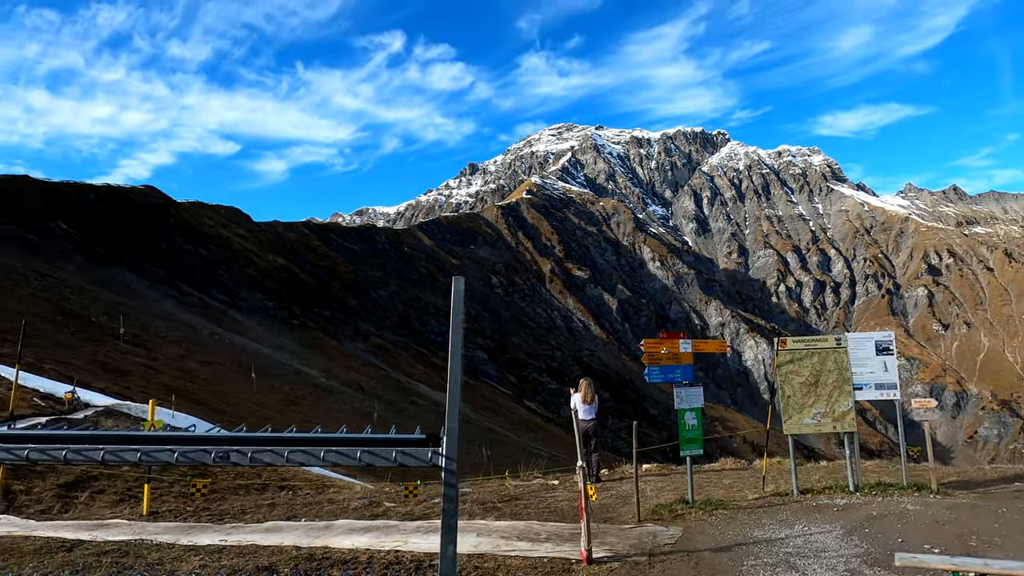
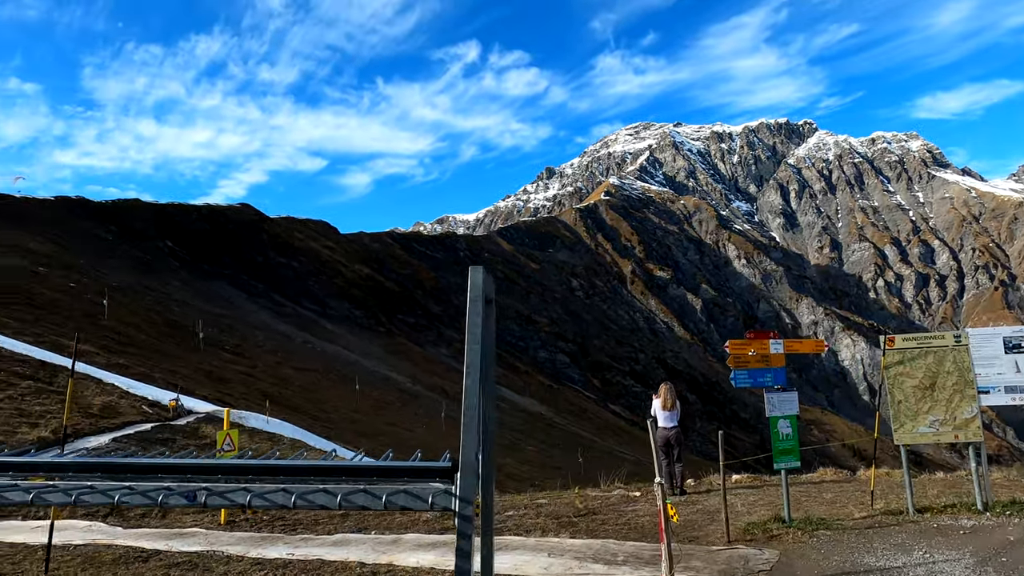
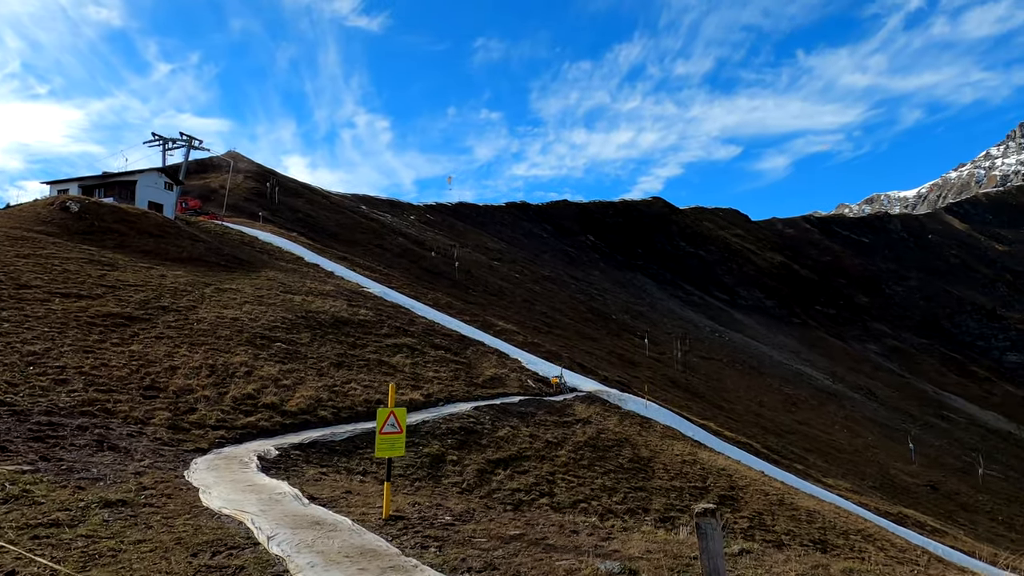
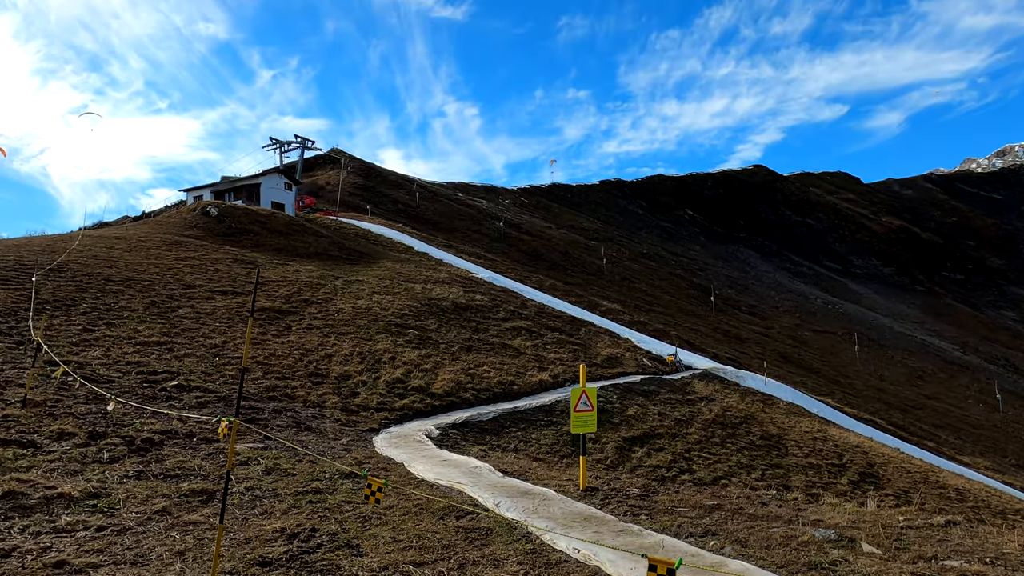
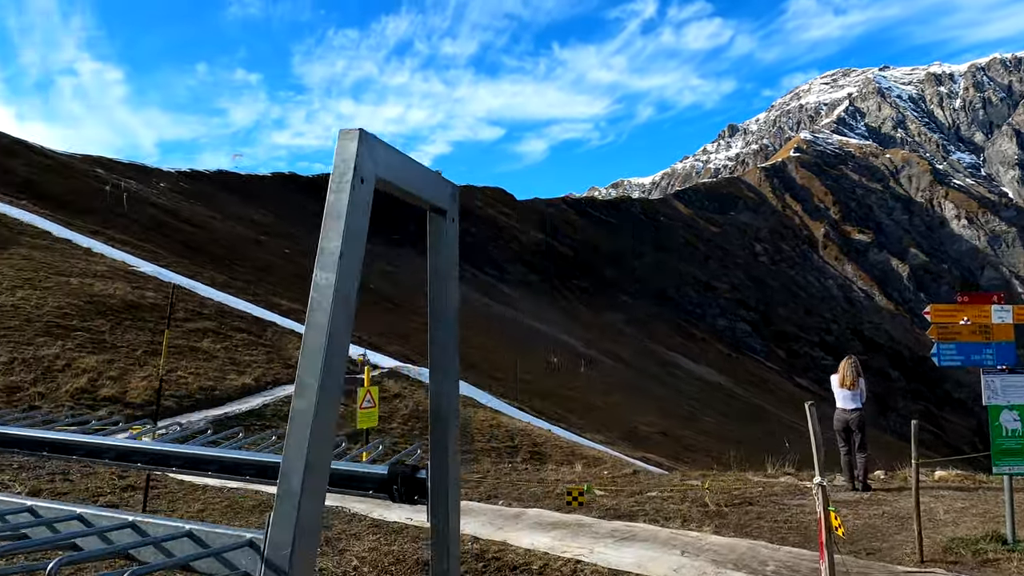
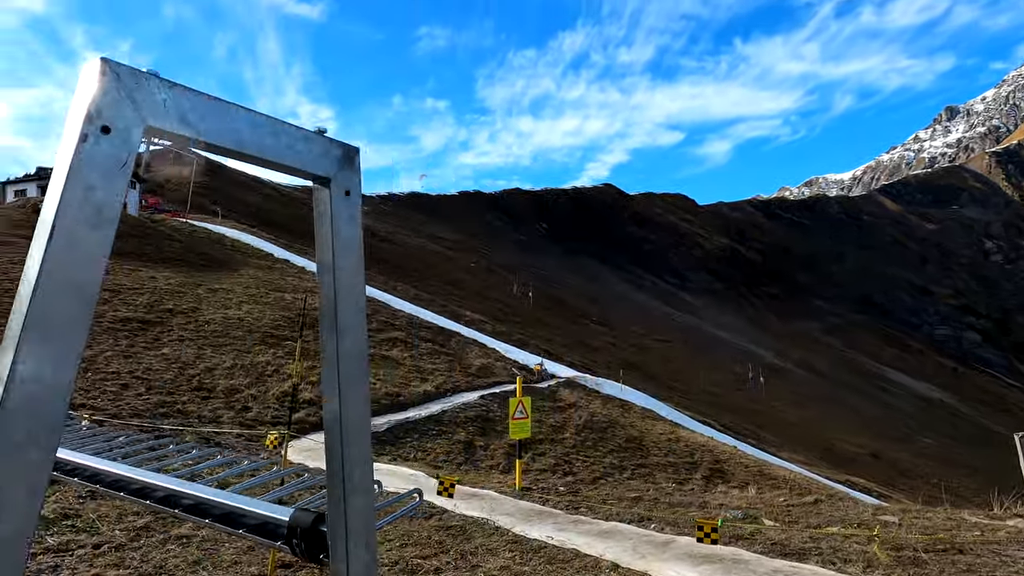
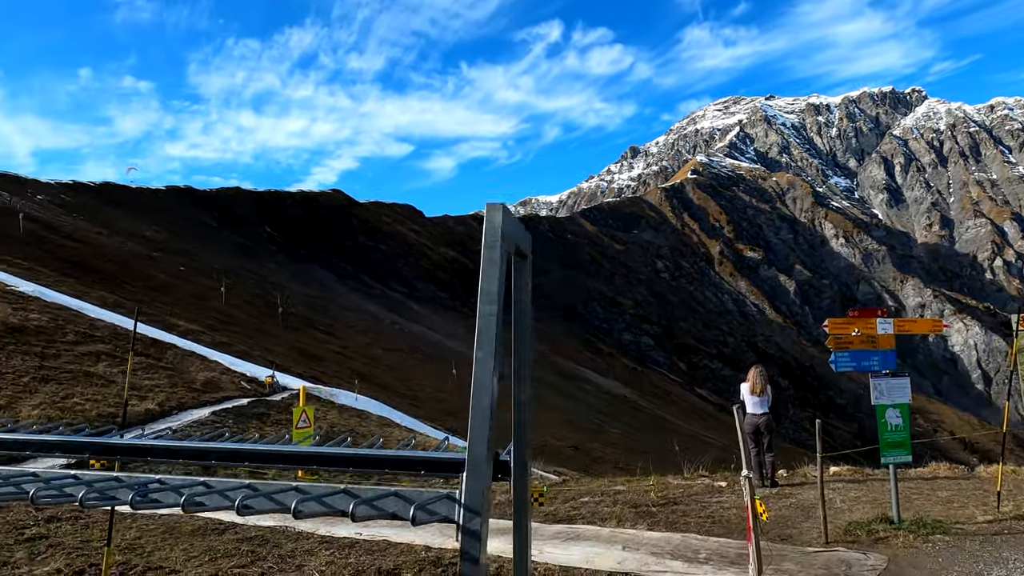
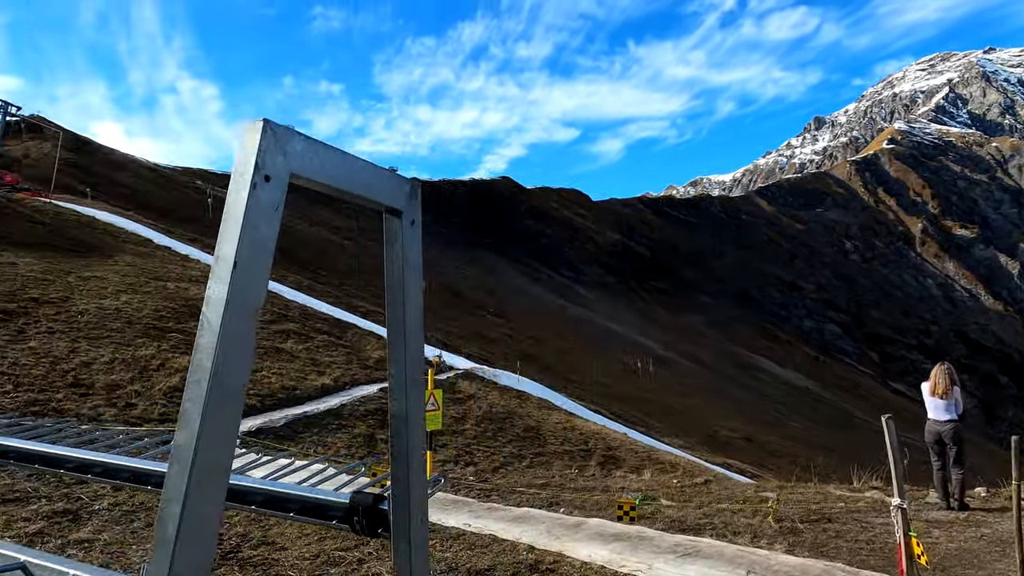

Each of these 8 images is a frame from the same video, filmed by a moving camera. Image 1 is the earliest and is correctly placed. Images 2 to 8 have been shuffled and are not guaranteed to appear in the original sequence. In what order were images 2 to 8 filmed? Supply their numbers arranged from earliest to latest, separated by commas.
2, 7, 5, 8, 6, 4, 3
